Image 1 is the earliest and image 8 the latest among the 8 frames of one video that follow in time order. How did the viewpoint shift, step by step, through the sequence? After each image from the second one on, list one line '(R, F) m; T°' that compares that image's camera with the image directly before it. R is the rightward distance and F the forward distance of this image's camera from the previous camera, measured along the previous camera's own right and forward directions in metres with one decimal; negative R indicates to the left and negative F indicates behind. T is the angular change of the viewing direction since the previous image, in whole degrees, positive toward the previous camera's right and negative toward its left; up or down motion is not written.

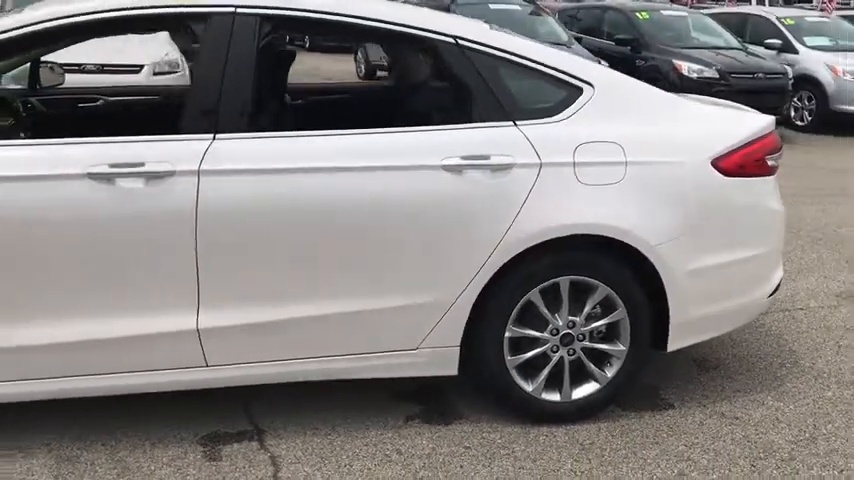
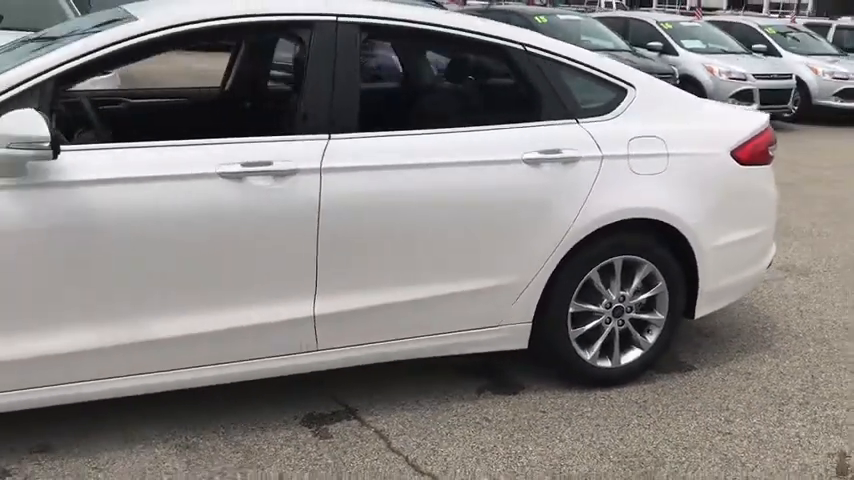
(-0.9, -0.2) m; +10°
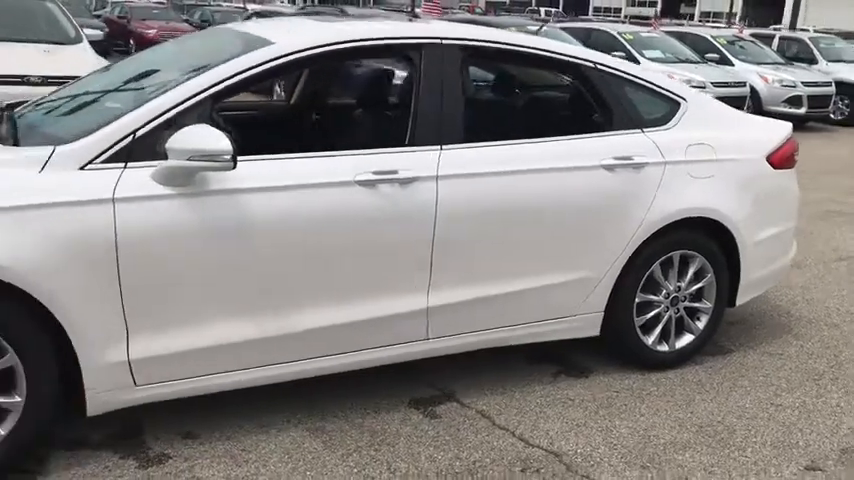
(-0.7, -0.3) m; +4°
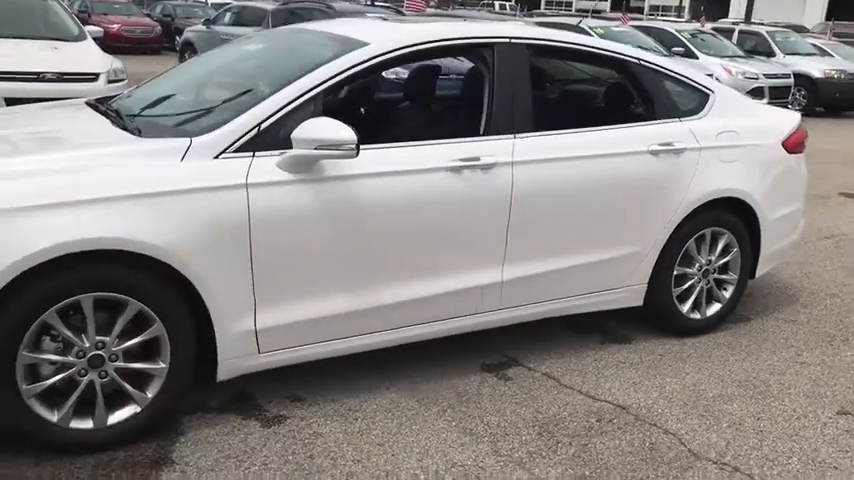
(-0.6, -0.4) m; +3°
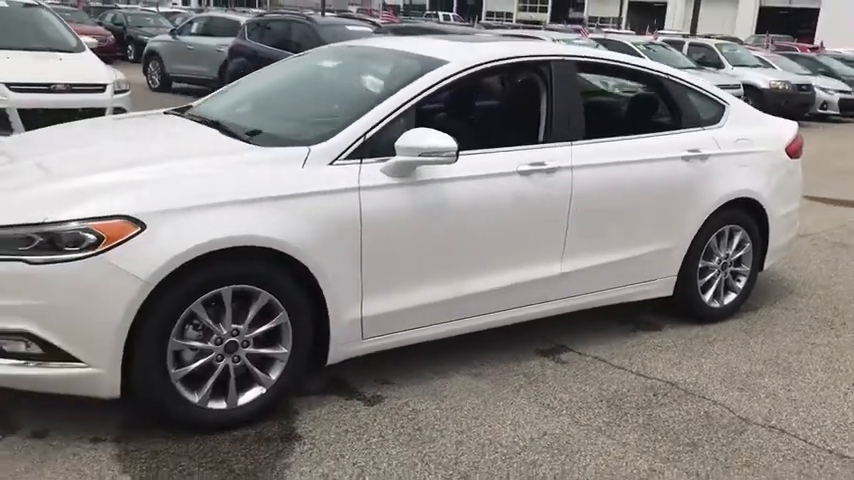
(-0.6, -0.4) m; +4°
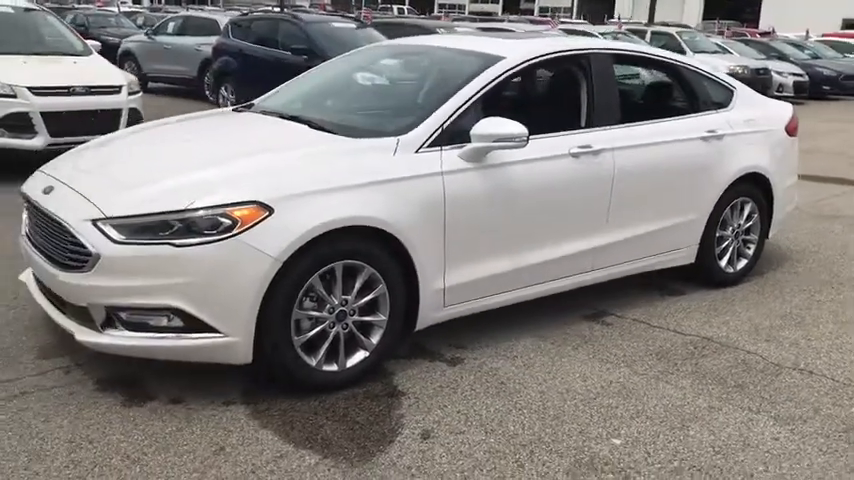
(-0.6, -0.4) m; +3°
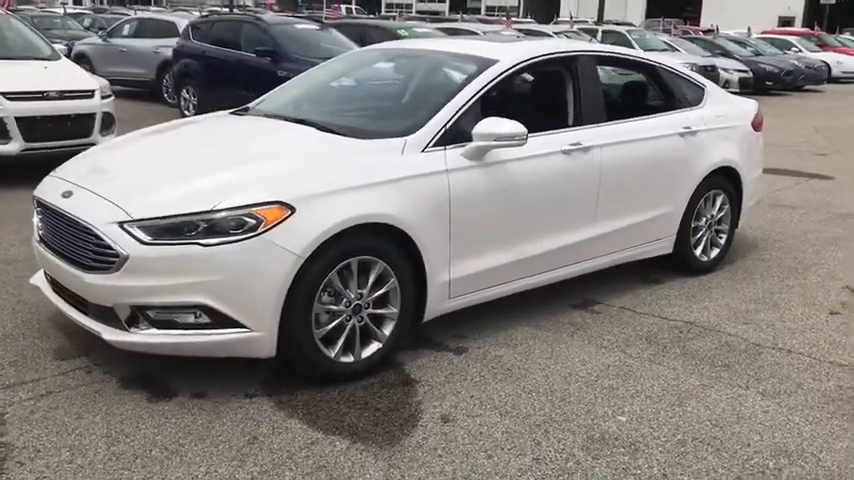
(-0.3, -0.2) m; +3°
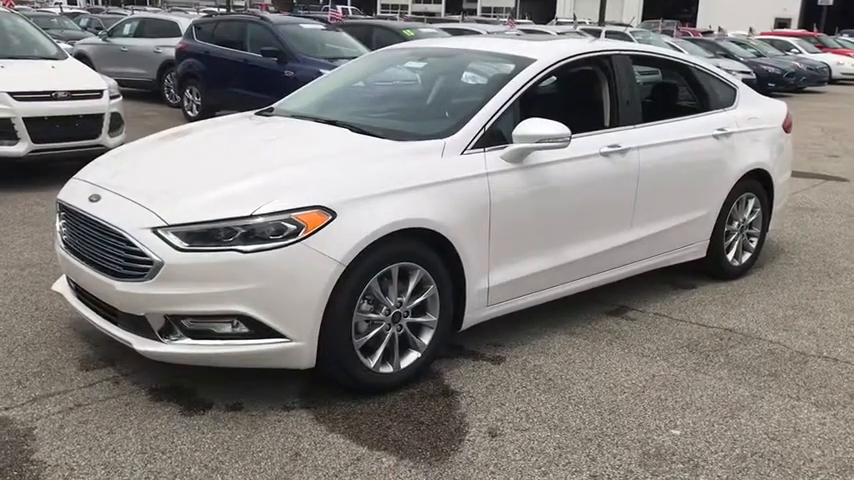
(-0.2, +0.2) m; 0°
